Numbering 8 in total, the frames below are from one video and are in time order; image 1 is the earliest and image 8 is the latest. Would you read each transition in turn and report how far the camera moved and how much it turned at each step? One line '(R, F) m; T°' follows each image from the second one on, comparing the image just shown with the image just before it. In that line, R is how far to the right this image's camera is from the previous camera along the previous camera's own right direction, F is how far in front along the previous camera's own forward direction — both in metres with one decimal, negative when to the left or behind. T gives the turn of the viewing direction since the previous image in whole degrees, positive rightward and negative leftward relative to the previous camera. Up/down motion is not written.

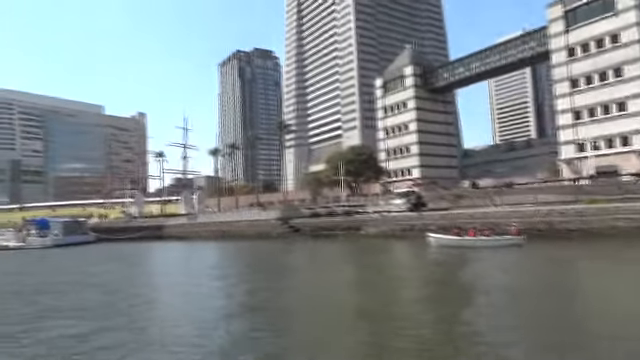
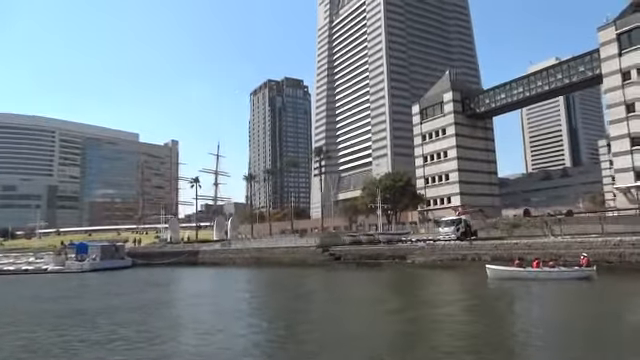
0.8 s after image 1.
(-1.8, +1.3) m; -3°
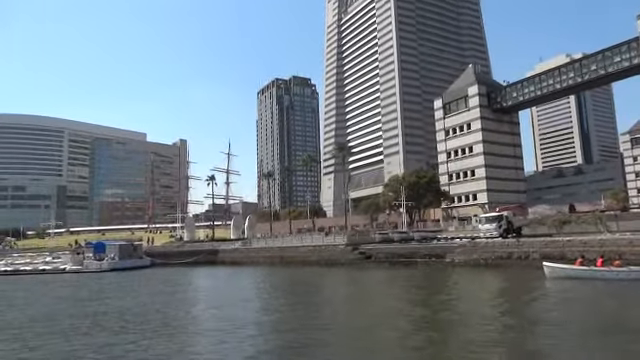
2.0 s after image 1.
(-2.8, +2.1) m; -1°
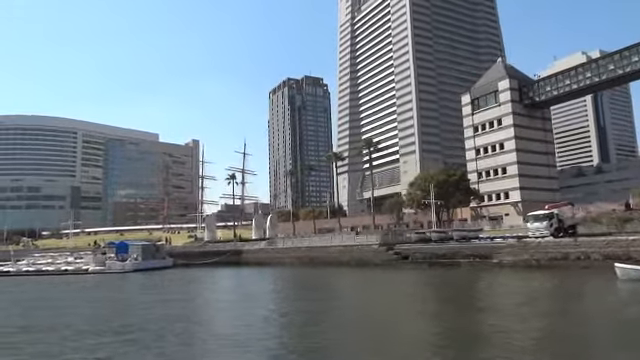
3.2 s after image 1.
(-2.7, +2.1) m; -1°
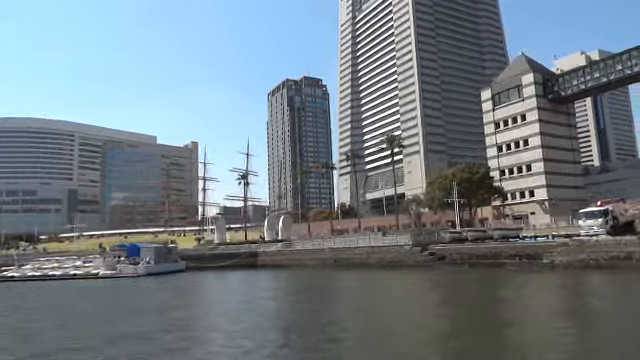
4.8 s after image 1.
(-3.5, +2.9) m; +1°
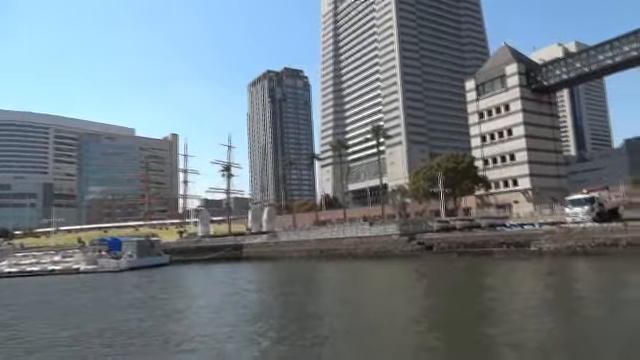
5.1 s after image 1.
(-0.6, +0.6) m; +2°
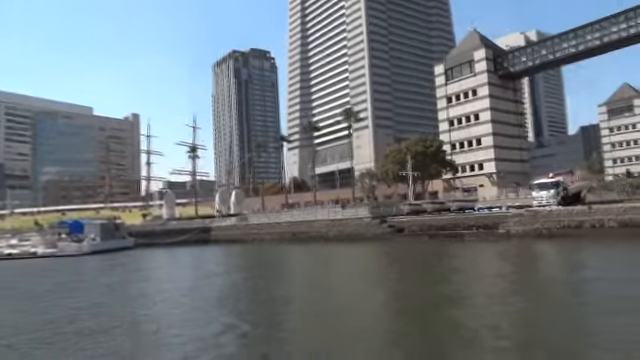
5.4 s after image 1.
(-0.8, +0.4) m; +4°
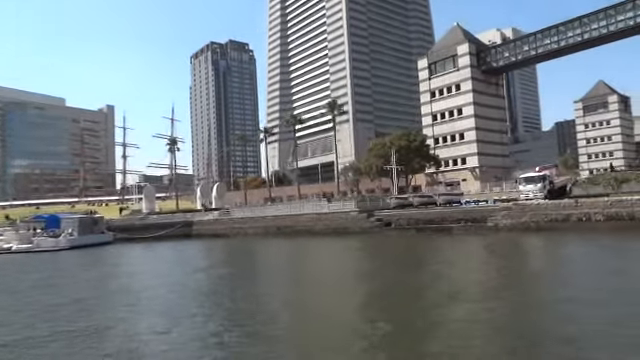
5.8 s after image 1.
(-1.0, +0.6) m; +3°
